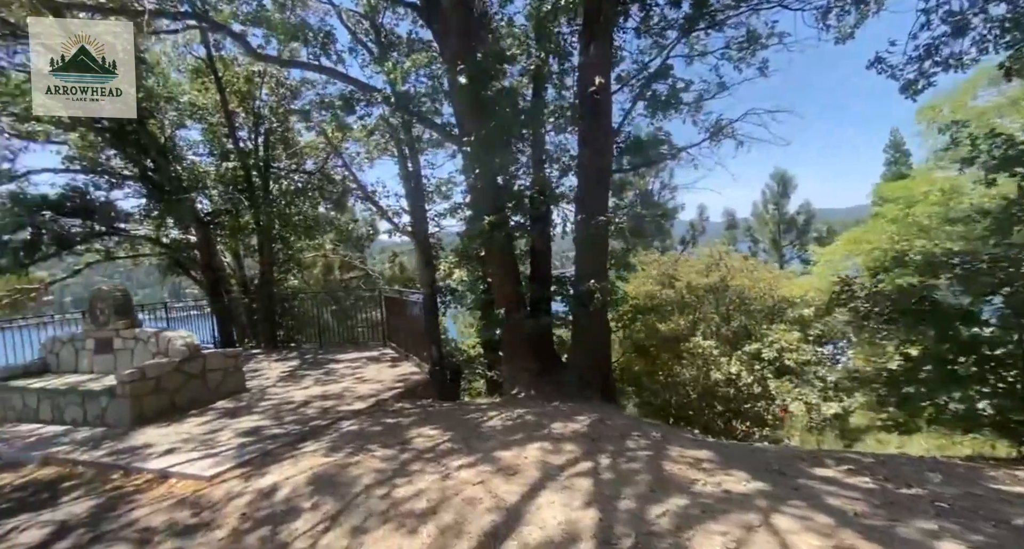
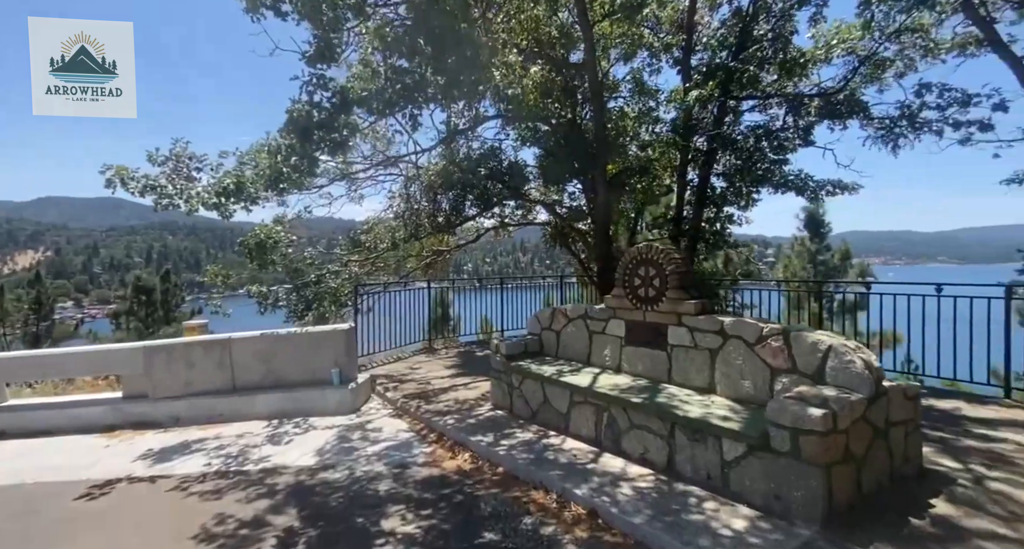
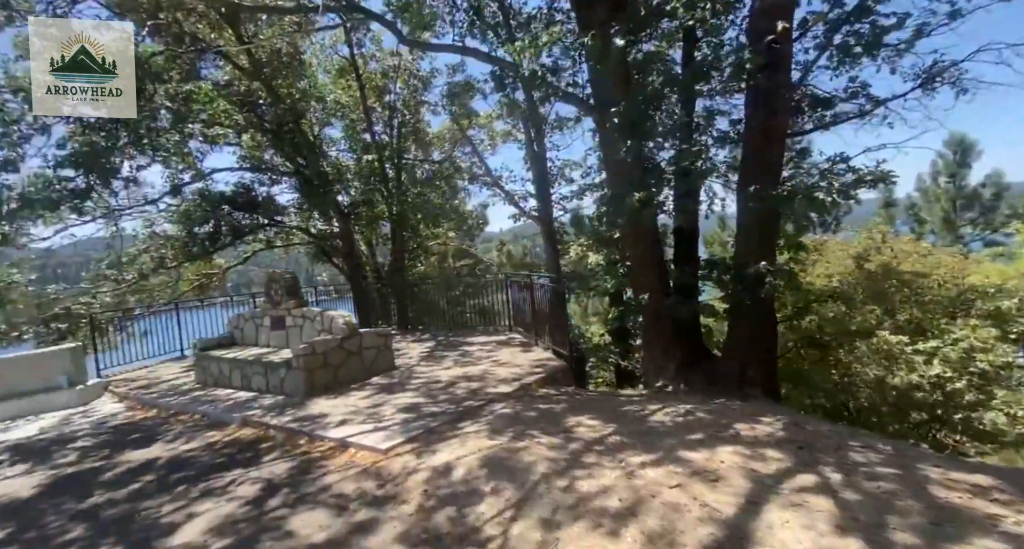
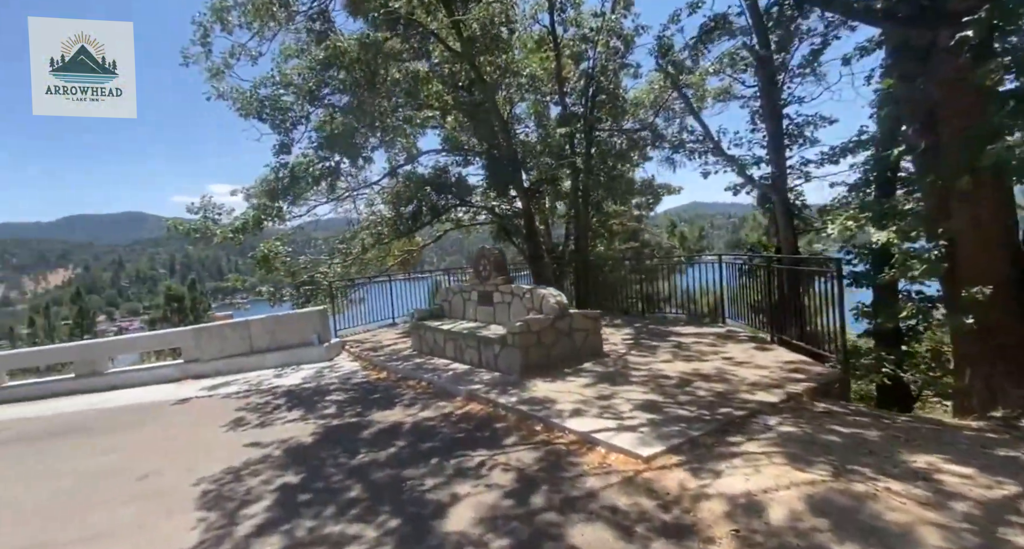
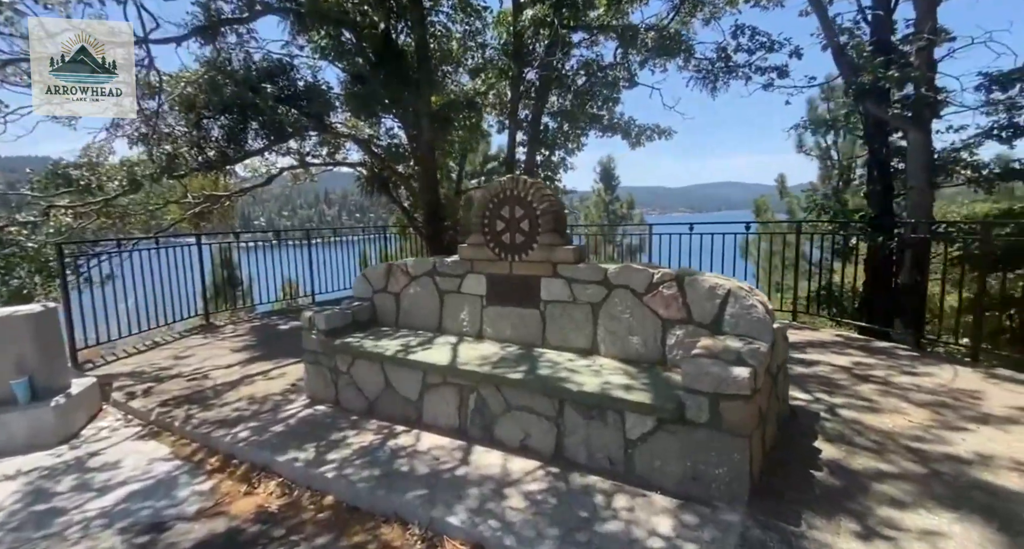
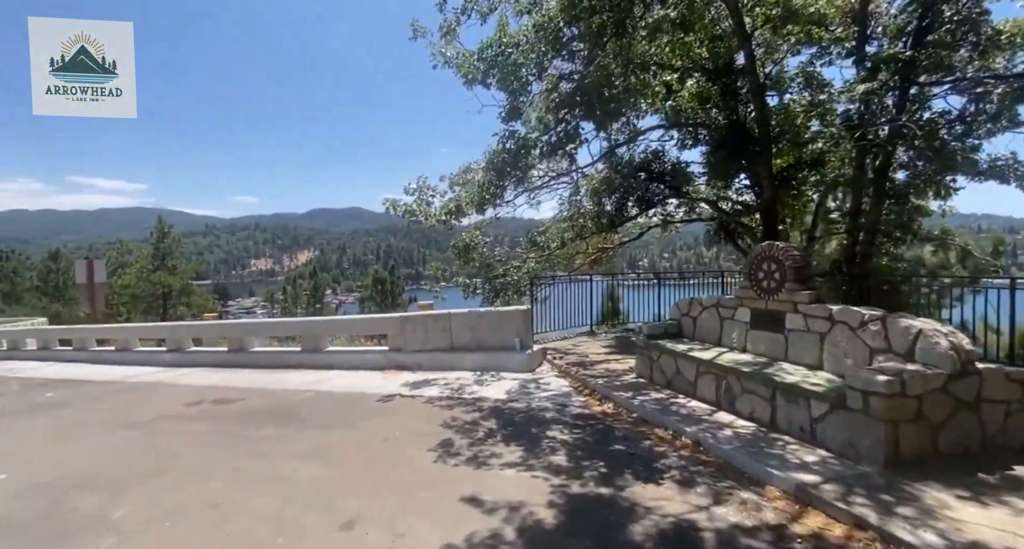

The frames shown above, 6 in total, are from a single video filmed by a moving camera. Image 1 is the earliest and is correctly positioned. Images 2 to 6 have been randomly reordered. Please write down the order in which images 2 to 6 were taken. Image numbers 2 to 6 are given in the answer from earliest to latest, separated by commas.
3, 4, 6, 2, 5
